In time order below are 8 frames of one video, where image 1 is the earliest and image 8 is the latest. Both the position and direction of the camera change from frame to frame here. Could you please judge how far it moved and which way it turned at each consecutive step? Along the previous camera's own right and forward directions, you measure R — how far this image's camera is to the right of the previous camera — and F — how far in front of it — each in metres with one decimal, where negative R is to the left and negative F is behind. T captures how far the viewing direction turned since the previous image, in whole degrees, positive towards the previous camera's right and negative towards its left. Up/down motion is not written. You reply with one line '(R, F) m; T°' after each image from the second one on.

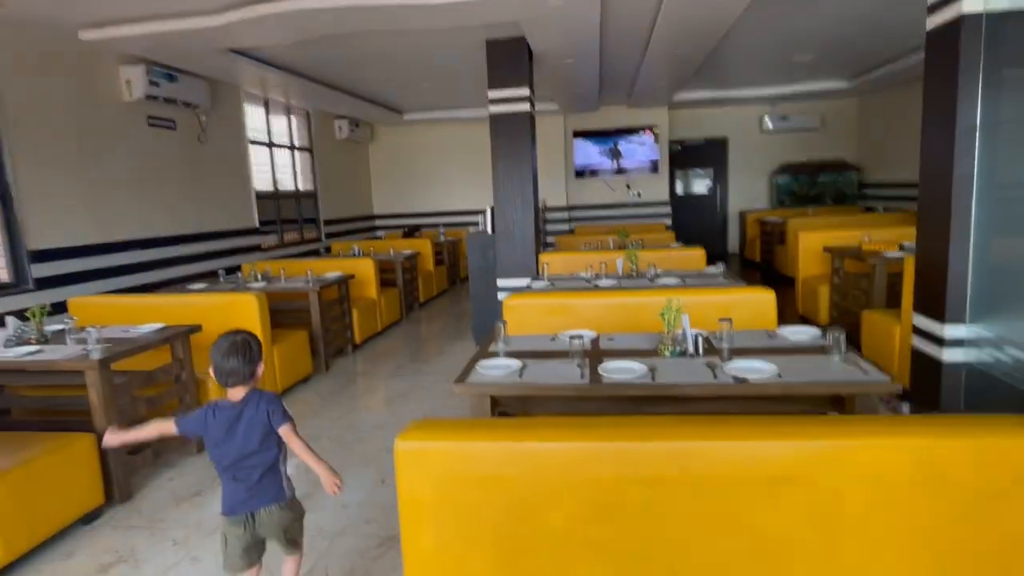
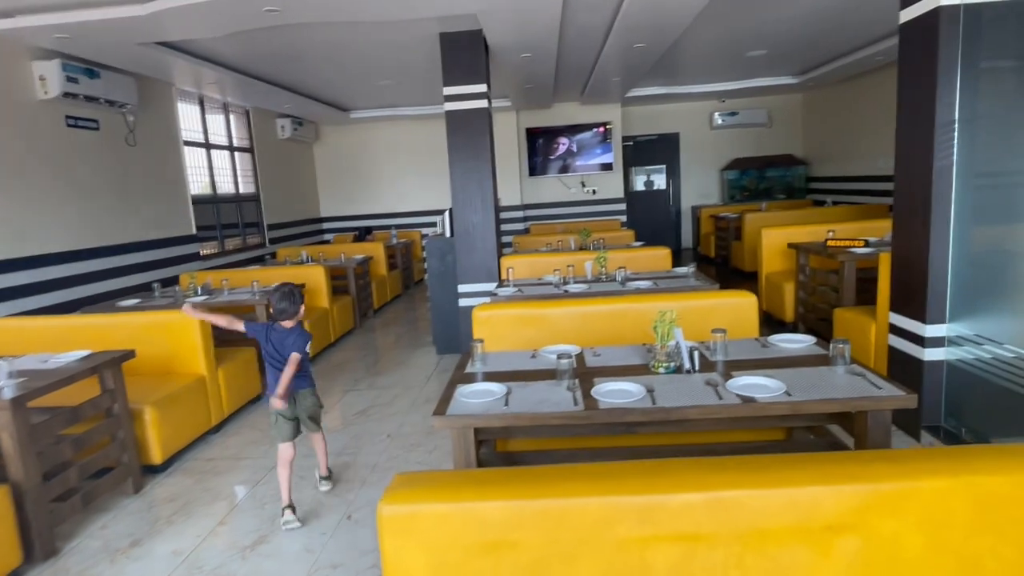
(-0.1, +0.2) m; +5°
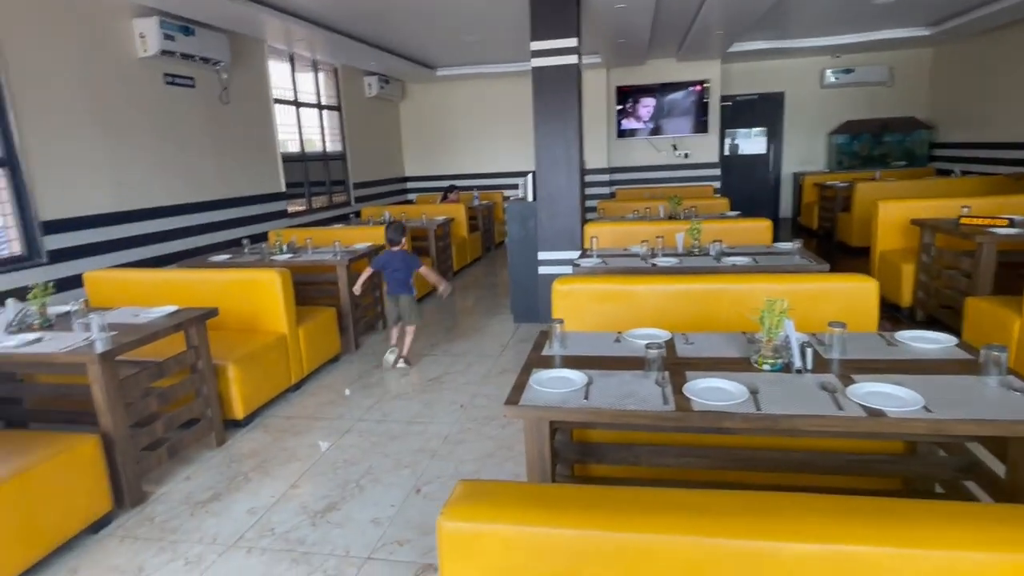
(0.0, +0.2) m; -7°
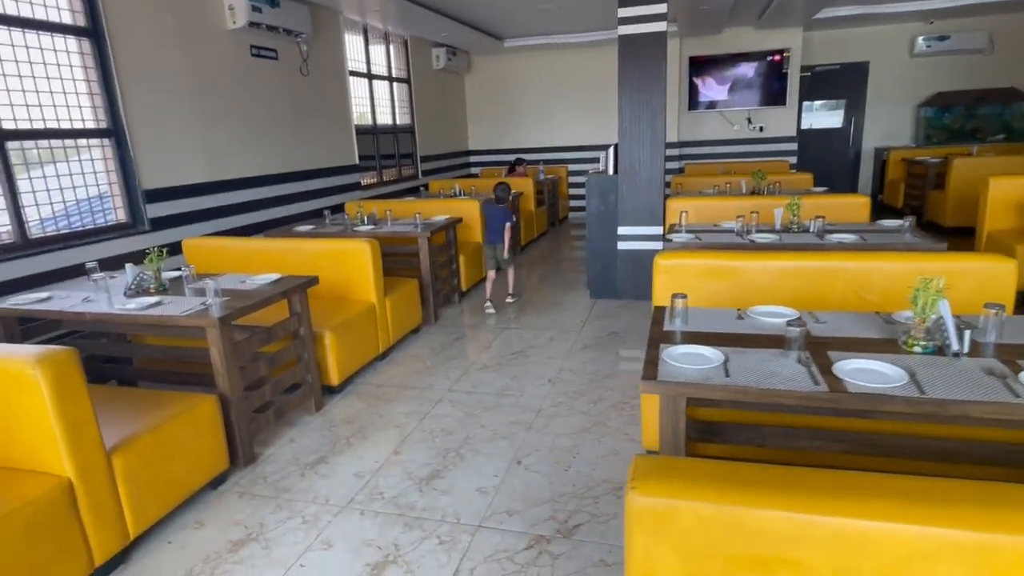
(-0.3, 0.0) m; -4°
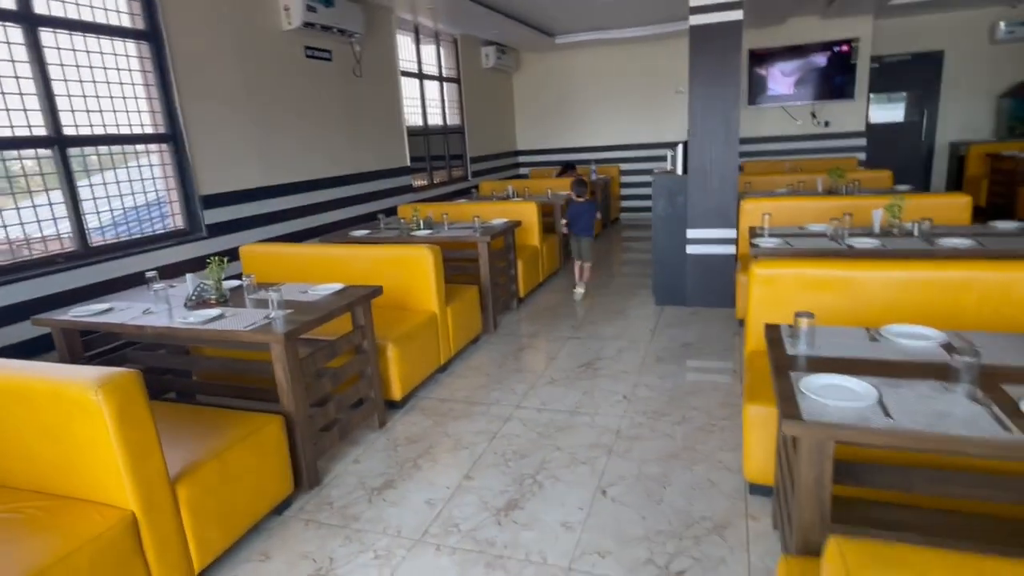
(-0.2, +0.2) m; -4°
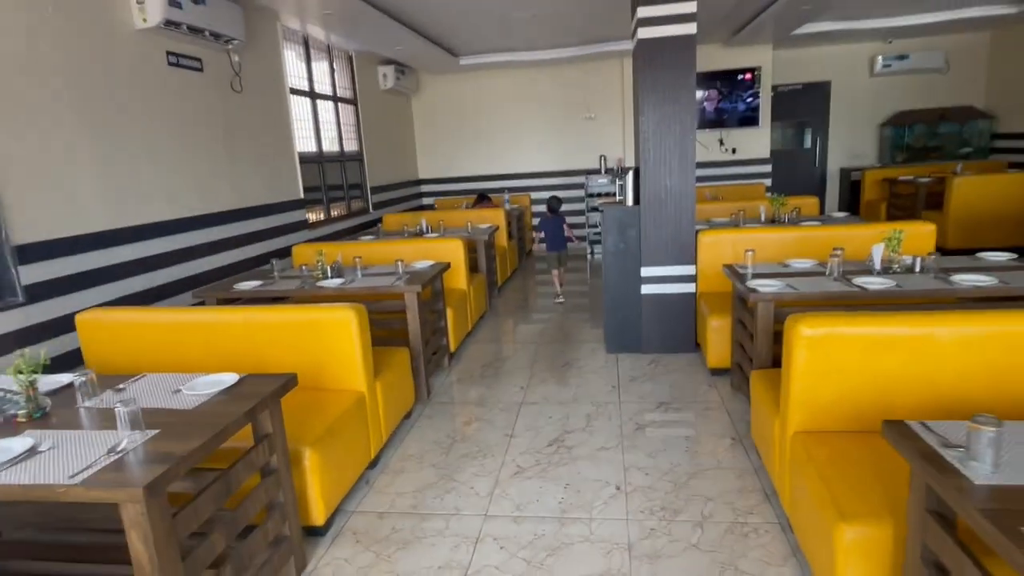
(-0.3, +0.8) m; +11°
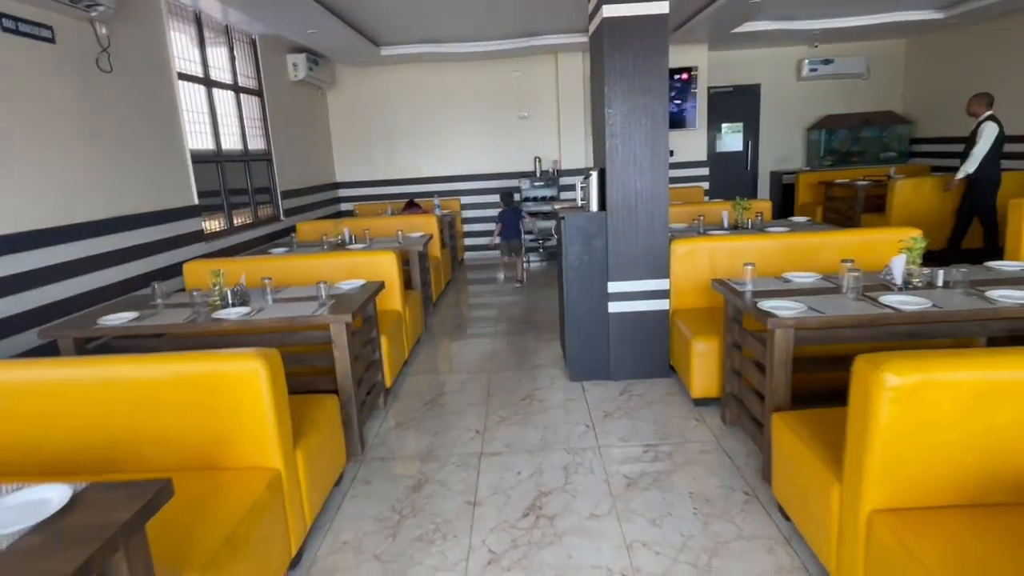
(-0.2, +0.6) m; +8°
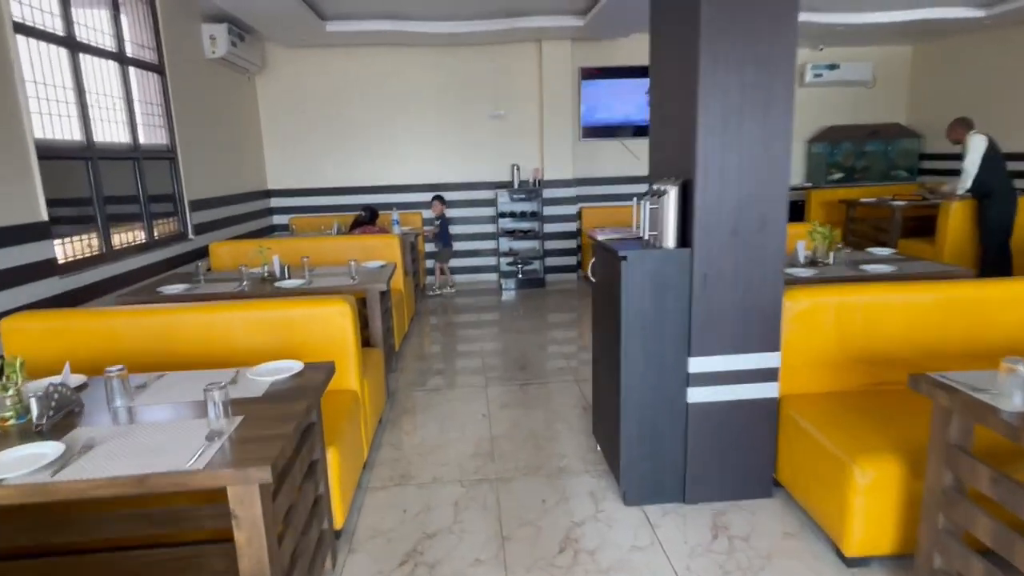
(-0.3, +1.3) m; +5°
